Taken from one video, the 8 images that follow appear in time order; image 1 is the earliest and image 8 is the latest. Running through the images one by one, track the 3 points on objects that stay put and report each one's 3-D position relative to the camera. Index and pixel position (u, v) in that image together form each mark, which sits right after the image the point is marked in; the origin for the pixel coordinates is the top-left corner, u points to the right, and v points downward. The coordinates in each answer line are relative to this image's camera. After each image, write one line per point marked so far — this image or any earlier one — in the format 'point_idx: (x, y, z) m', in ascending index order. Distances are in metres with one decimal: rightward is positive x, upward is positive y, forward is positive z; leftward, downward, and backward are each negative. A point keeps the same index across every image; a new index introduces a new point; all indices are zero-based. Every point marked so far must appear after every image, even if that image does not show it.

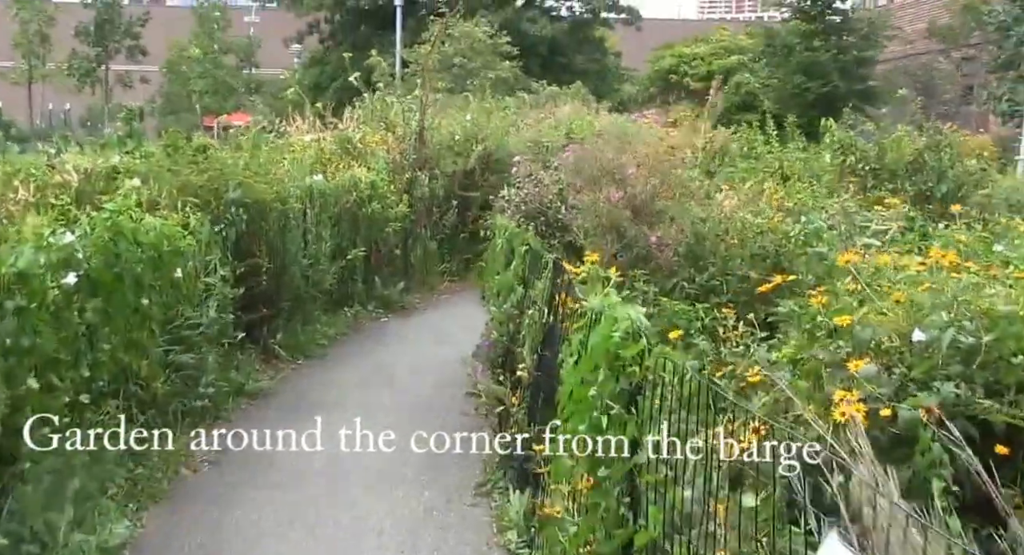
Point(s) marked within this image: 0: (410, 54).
0: (-1.6, +3.5, +16.8) m
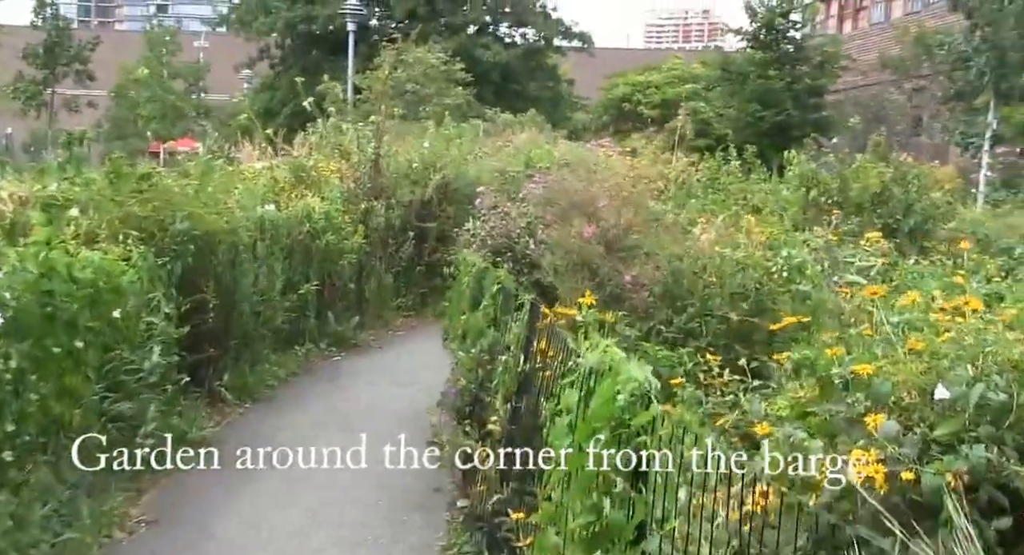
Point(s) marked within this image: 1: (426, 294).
0: (-2.3, +3.0, +16.5) m
1: (-0.8, -0.2, +9.7) m
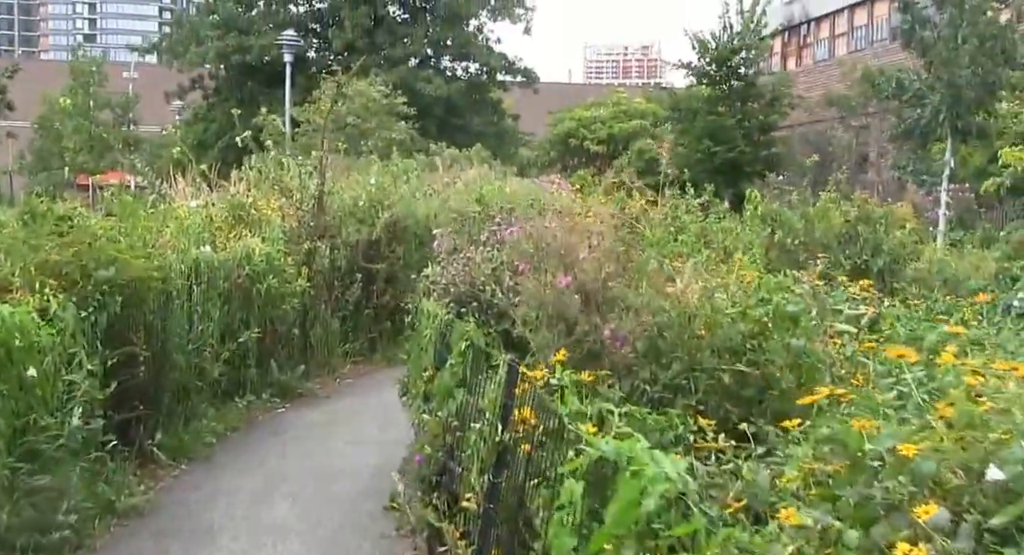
0: (-3.1, +2.4, +15.9) m
1: (-1.2, -0.5, +9.2) m
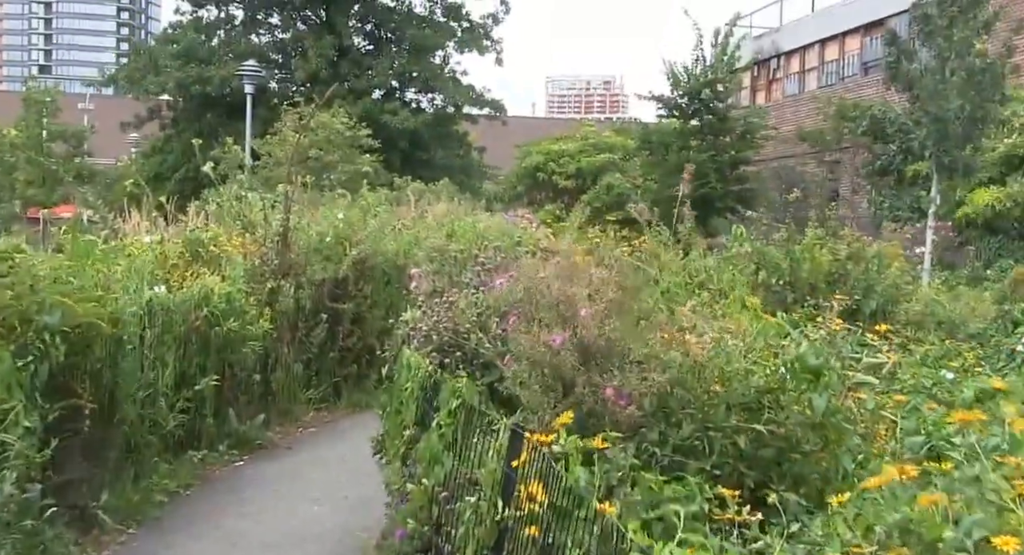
0: (-3.5, +1.9, +15.4) m
1: (-1.4, -0.8, +8.6) m
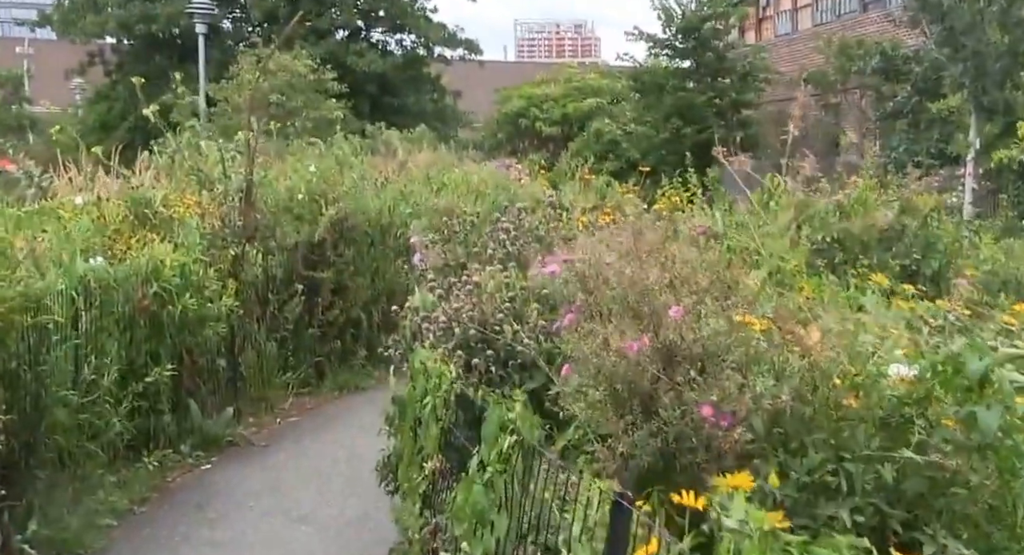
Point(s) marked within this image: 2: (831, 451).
0: (-3.7, +2.4, +14.0) m
1: (-1.3, -0.6, +7.4) m
2: (+0.9, -0.5, +2.9) m
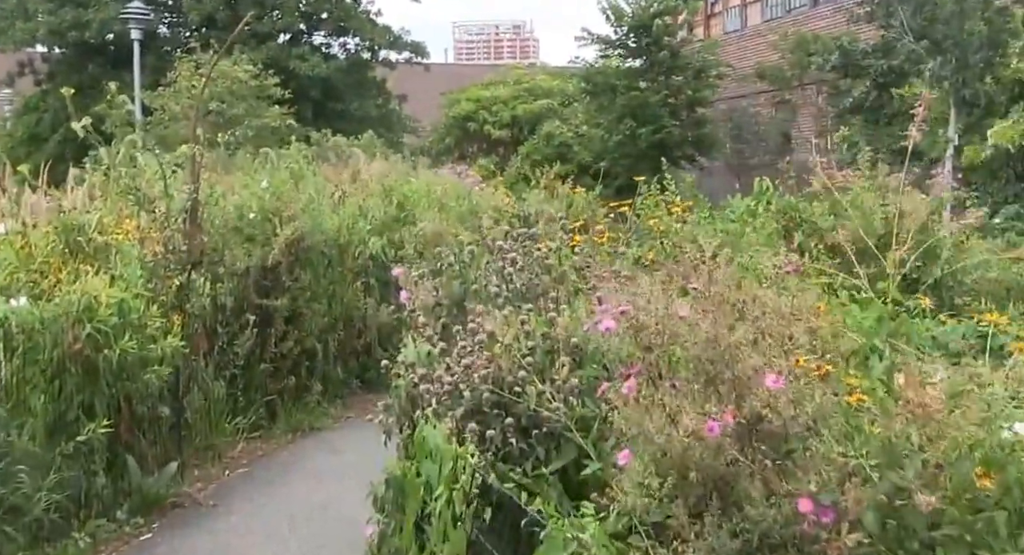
0: (-4.3, +2.2, +13.2) m
1: (-1.5, -0.8, +6.8) m
2: (+1.0, -0.6, +2.3) m
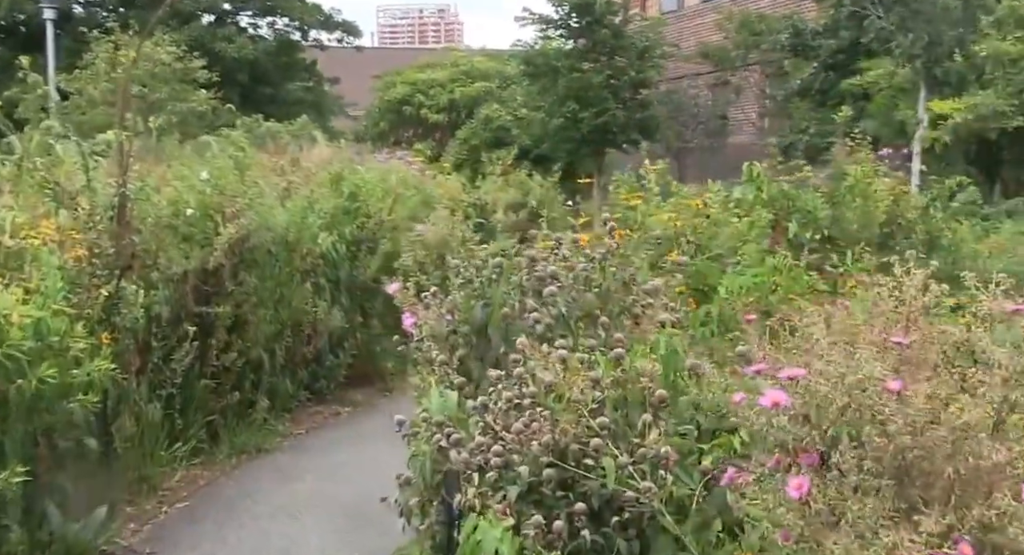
0: (-4.9, +2.2, +12.1) m
1: (-1.6, -0.8, +6.0) m
2: (+1.1, -0.6, +1.7) m
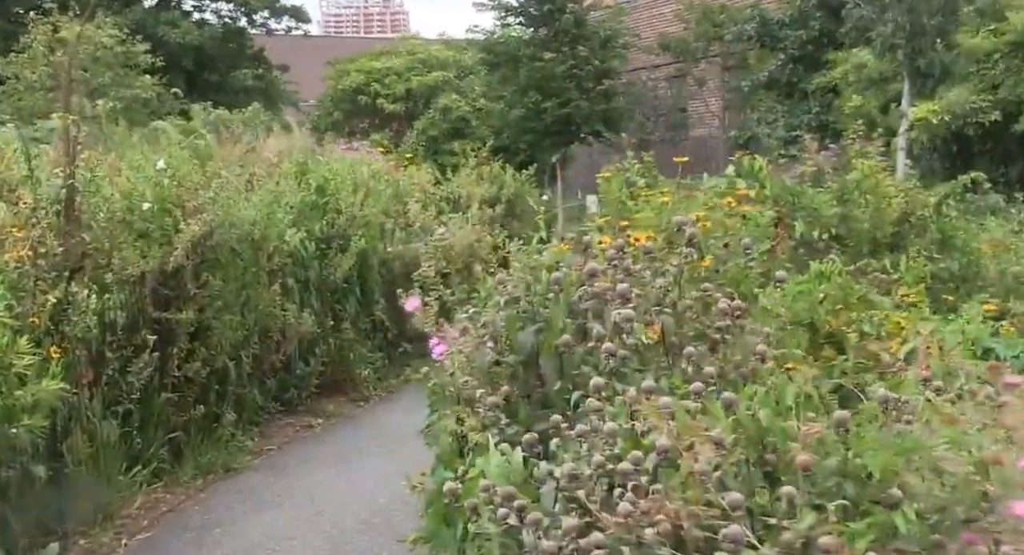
0: (-5.2, +2.2, +11.4) m
1: (-1.7, -0.8, +5.4) m
2: (+1.3, -0.7, +1.3) m
